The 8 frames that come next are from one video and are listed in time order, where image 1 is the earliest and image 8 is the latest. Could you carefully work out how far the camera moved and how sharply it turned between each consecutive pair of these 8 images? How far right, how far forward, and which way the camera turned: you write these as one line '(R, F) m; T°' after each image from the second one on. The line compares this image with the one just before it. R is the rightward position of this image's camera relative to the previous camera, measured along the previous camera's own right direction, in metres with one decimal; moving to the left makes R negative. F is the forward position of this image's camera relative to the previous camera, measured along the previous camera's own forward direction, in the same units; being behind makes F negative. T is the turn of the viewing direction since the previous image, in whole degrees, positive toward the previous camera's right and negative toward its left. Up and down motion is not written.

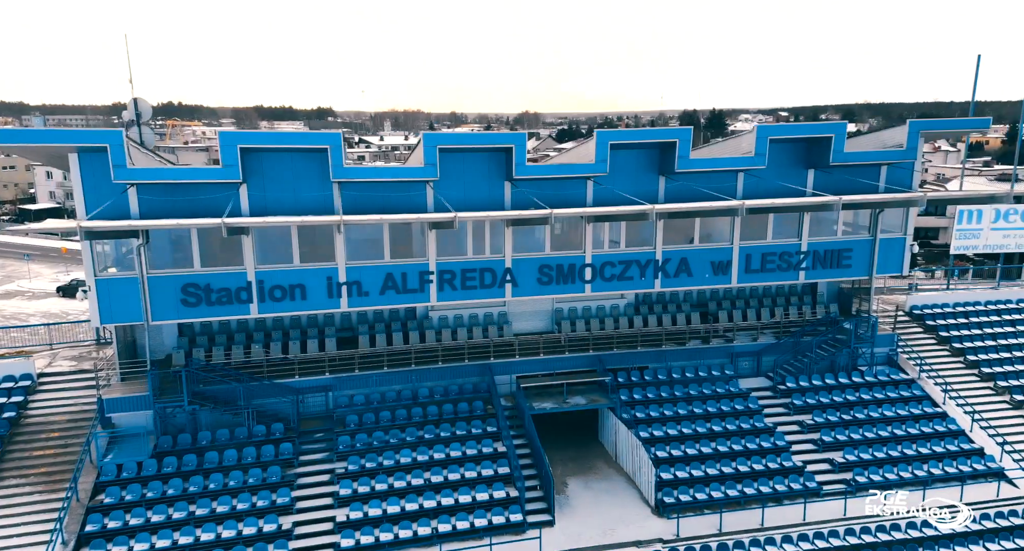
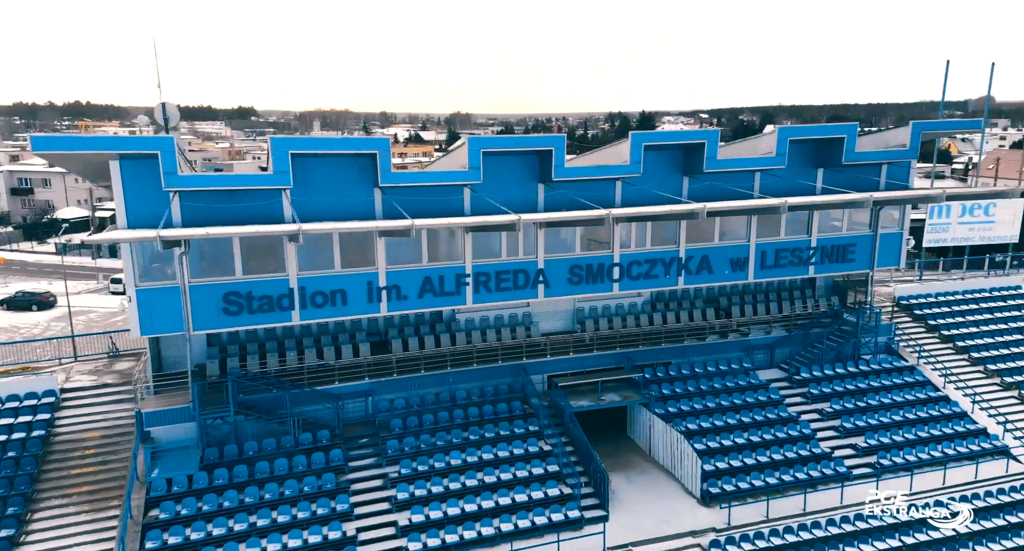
(-3.3, -0.2) m; +6°
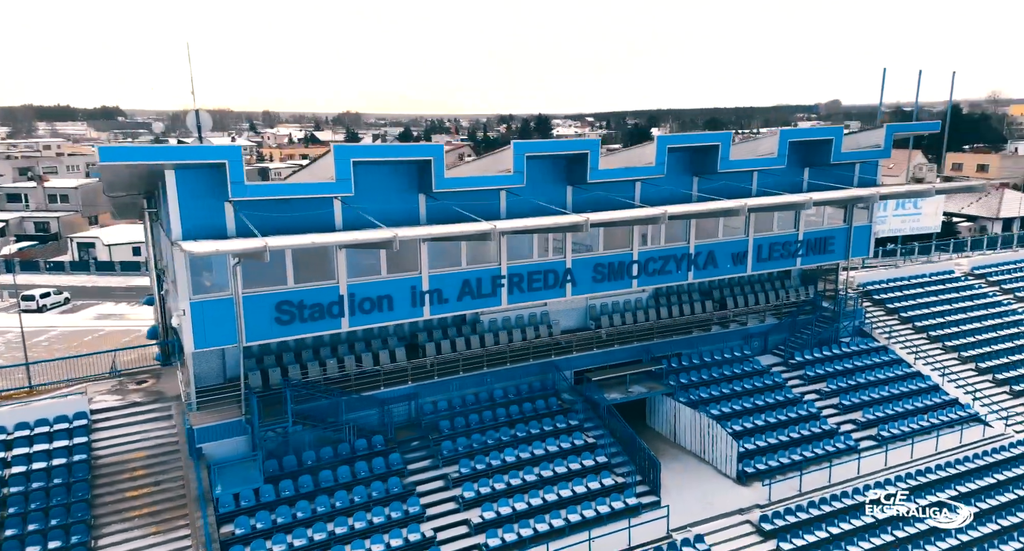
(-4.6, -0.4) m; +9°
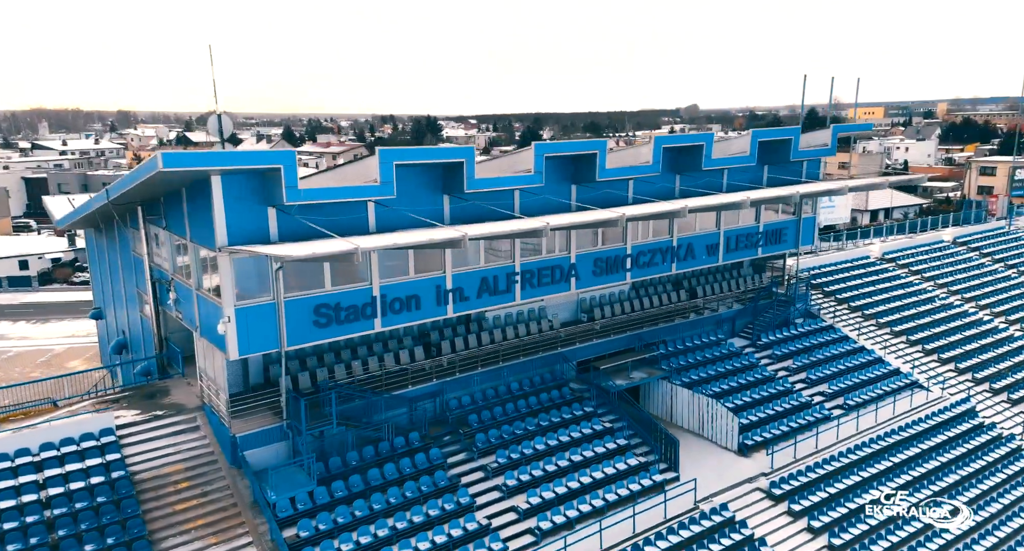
(-4.5, -0.6) m; +9°
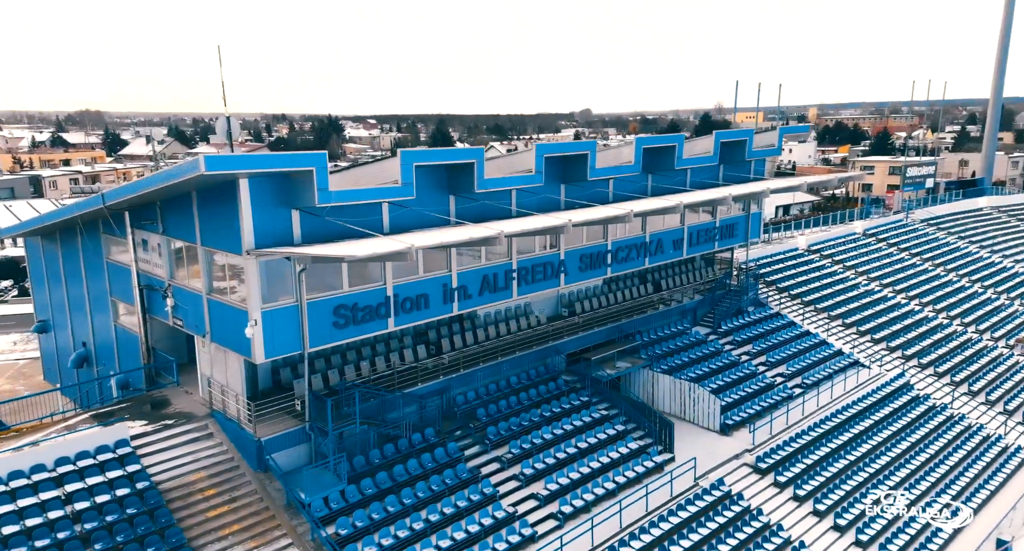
(-3.4, -0.6) m; +8°
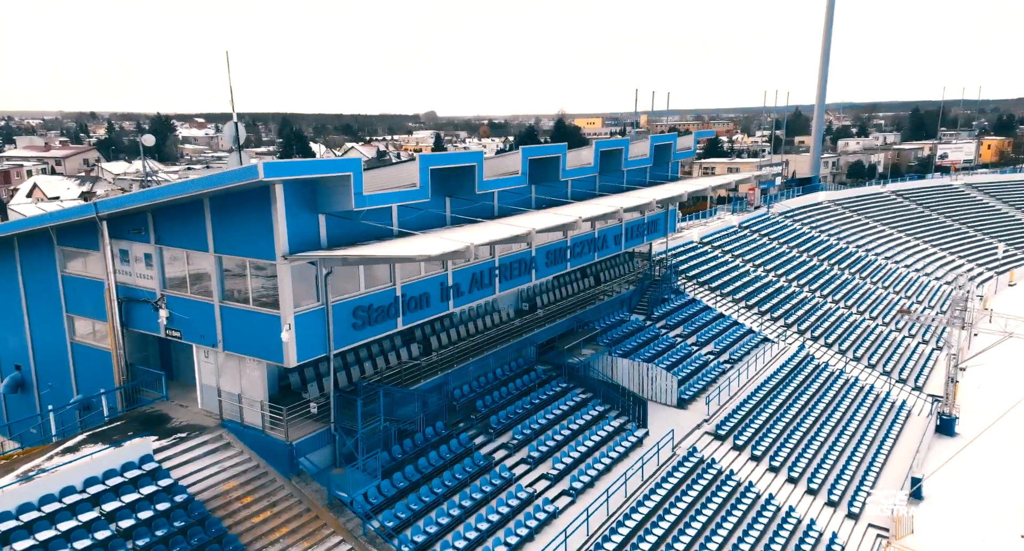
(-5.0, -0.9) m; +12°
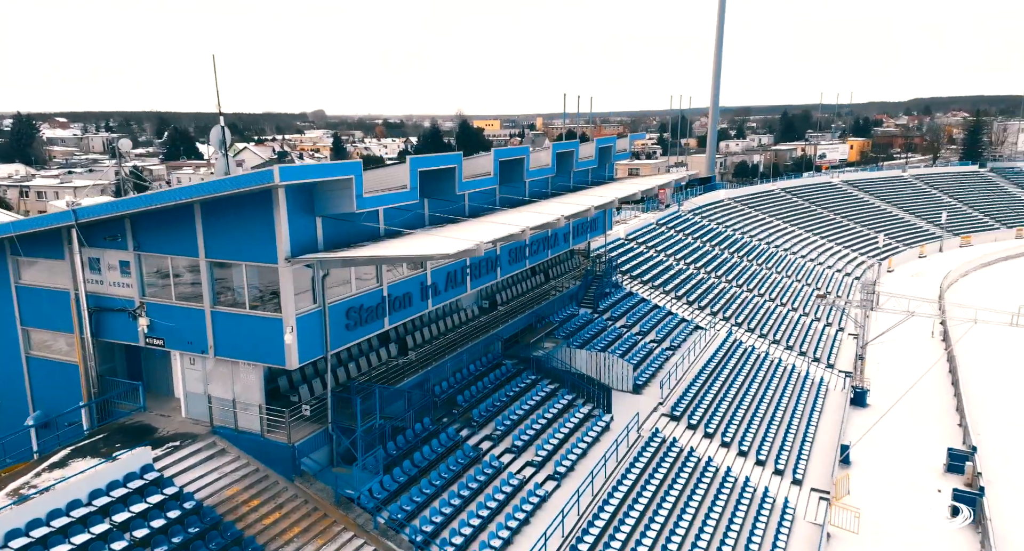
(-2.9, -0.7) m; +8°
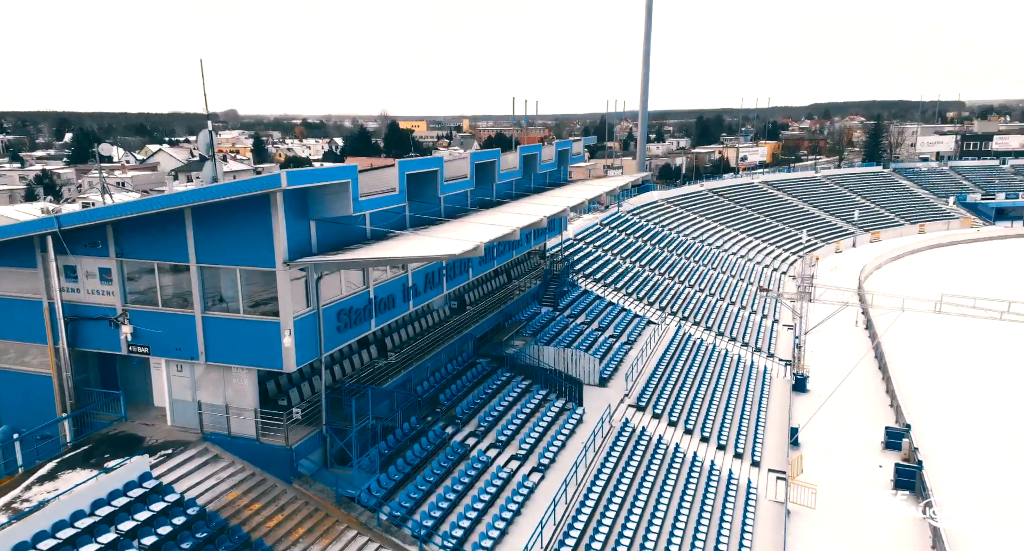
(-2.0, -0.6) m; +6°
